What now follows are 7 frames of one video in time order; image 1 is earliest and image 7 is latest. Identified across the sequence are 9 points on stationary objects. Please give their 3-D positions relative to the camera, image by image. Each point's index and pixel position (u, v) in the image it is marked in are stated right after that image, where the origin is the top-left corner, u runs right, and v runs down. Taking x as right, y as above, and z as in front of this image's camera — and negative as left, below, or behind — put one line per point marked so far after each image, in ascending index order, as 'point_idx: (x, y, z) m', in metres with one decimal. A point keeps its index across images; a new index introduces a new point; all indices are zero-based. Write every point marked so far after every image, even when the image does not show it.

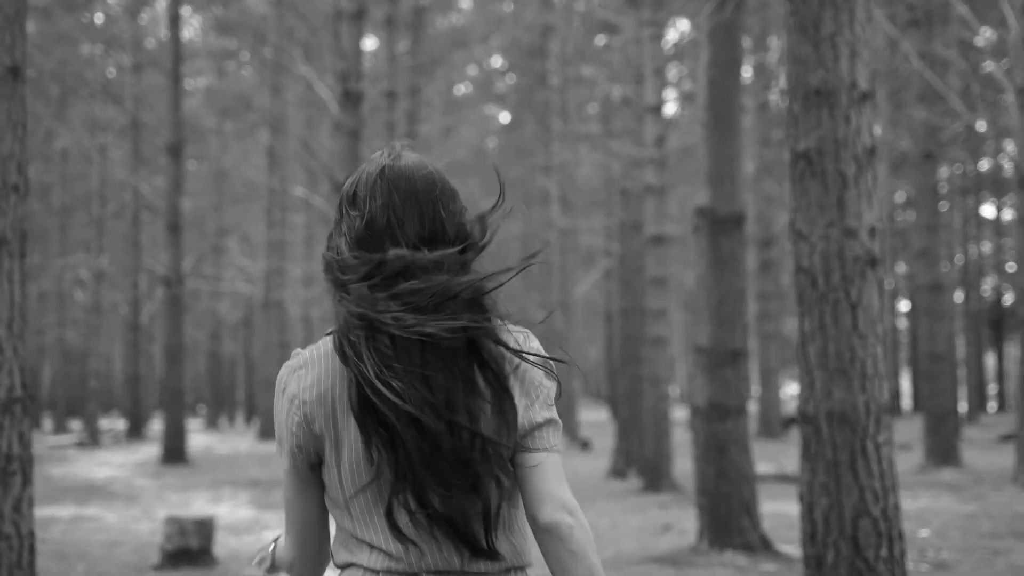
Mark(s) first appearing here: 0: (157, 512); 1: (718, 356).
0: (-4.5, -2.8, +12.4) m
1: (+1.5, -0.5, +7.4) m
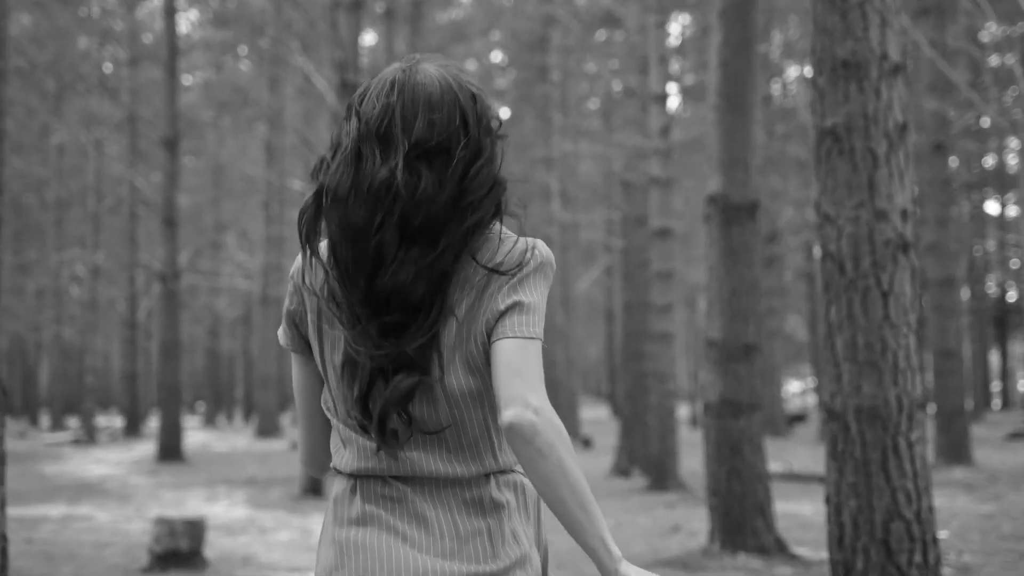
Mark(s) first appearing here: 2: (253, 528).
0: (-4.5, -2.8, +12.1) m
1: (+1.6, -0.5, +7.0) m
2: (-2.7, -2.6, +10.4) m
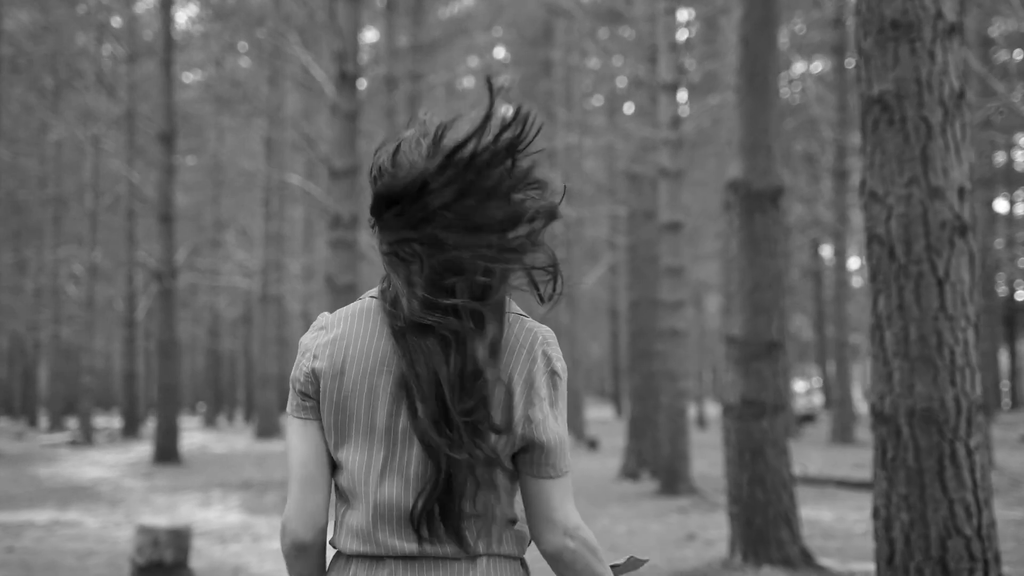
0: (-4.4, -2.7, +11.7) m
1: (+1.6, -0.4, +6.6) m
2: (-2.7, -2.5, +9.9) m
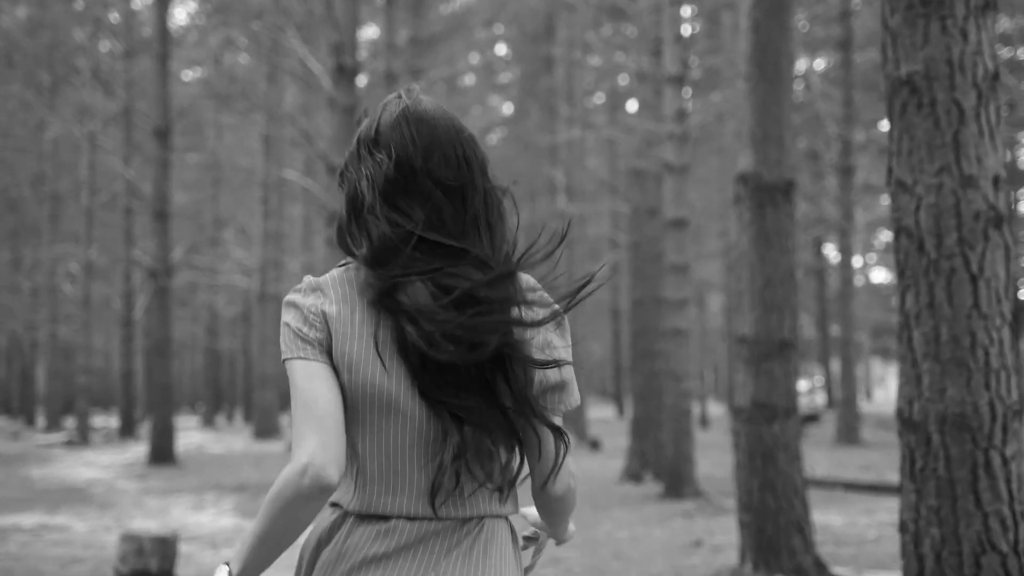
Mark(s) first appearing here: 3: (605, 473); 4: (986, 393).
0: (-4.4, -2.7, +11.4) m
1: (+1.6, -0.4, +6.3) m
2: (-2.7, -2.5, +9.7) m
3: (+1.4, -2.8, +15.0) m
4: (+1.7, -0.4, +3.5) m
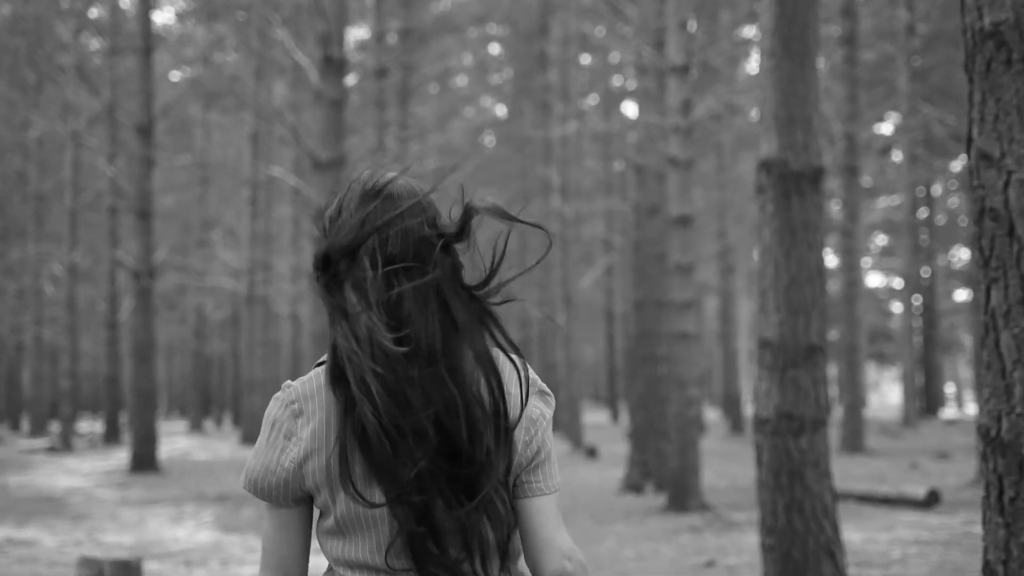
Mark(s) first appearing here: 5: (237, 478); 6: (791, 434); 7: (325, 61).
0: (-4.5, -2.7, +10.7) m
1: (+1.6, -0.4, +5.7) m
2: (-2.7, -2.5, +9.0) m
3: (+1.4, -2.9, +14.4) m
4: (+1.7, -0.4, +2.9) m
5: (-4.8, -3.3, +17.1) m
6: (+1.6, -0.8, +5.7) m
7: (-2.6, +3.1, +13.5) m
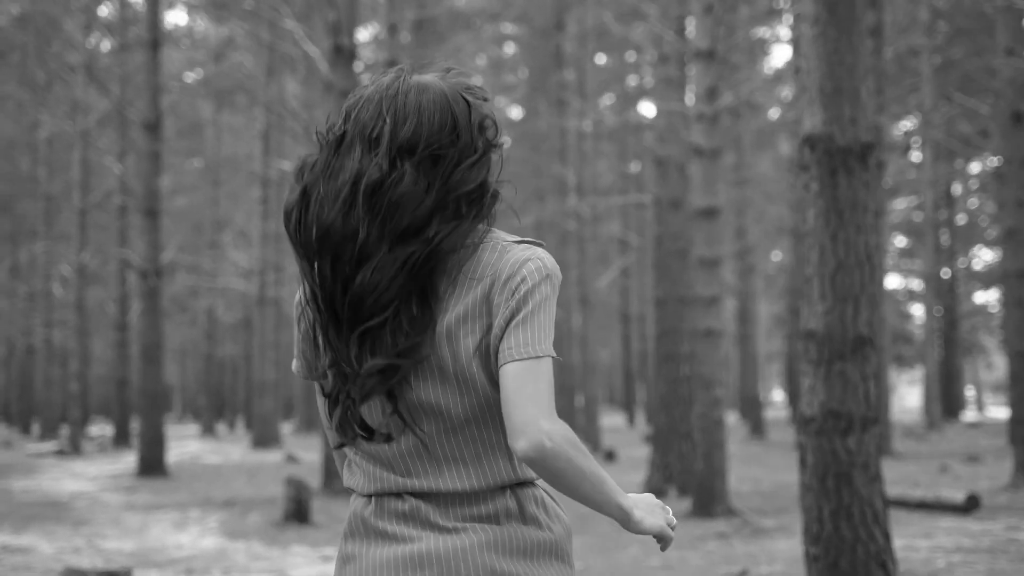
0: (-4.3, -2.6, +10.3) m
1: (+1.7, -0.3, +5.2) m
2: (-2.6, -2.4, +8.6) m
3: (+1.6, -2.8, +13.9) m
4: (+1.8, -0.3, +2.4) m
5: (-4.5, -3.3, +16.7) m
6: (+1.7, -0.8, +5.2) m
7: (-2.4, +3.2, +13.1) m
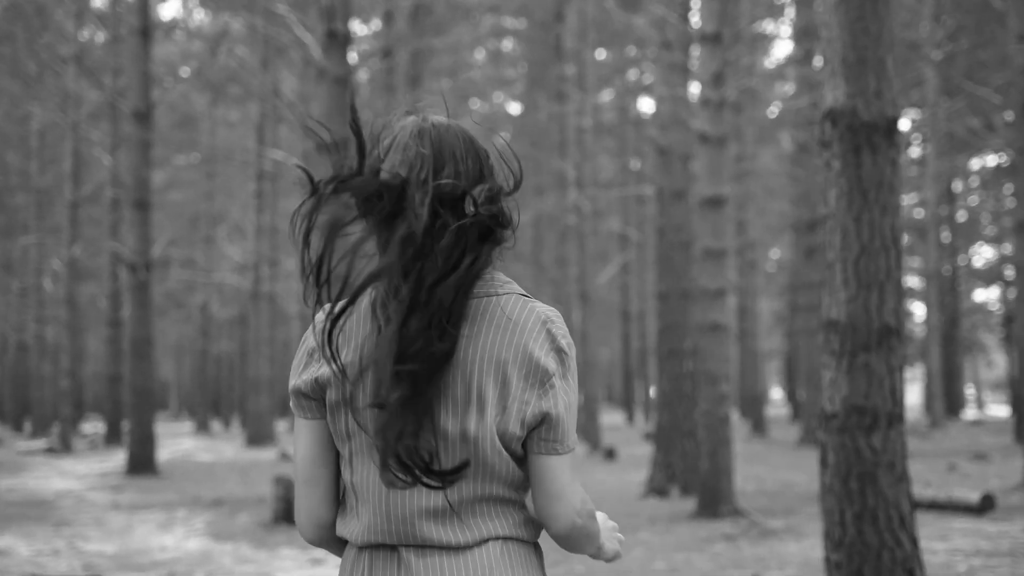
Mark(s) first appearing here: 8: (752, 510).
0: (-4.3, -2.6, +9.9) m
1: (+1.7, -0.2, +4.8) m
2: (-2.6, -2.3, +8.2) m
3: (+1.6, -2.7, +13.5) m
4: (+1.8, -0.2, +2.0) m
5: (-4.6, -3.2, +16.3) m
6: (+1.7, -0.7, +4.8) m
7: (-2.4, +3.3, +12.7) m
8: (+2.6, -2.4, +10.5) m
